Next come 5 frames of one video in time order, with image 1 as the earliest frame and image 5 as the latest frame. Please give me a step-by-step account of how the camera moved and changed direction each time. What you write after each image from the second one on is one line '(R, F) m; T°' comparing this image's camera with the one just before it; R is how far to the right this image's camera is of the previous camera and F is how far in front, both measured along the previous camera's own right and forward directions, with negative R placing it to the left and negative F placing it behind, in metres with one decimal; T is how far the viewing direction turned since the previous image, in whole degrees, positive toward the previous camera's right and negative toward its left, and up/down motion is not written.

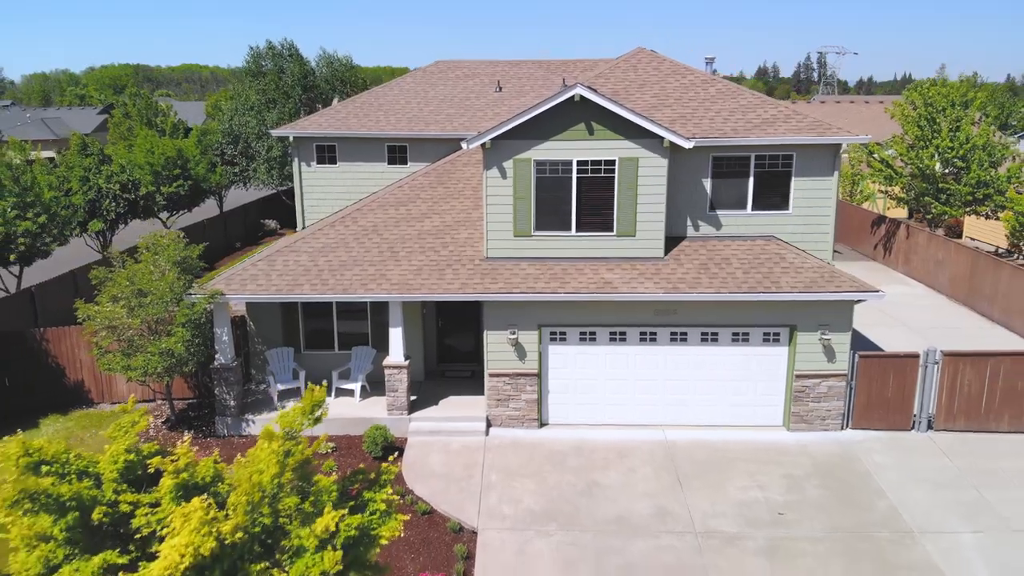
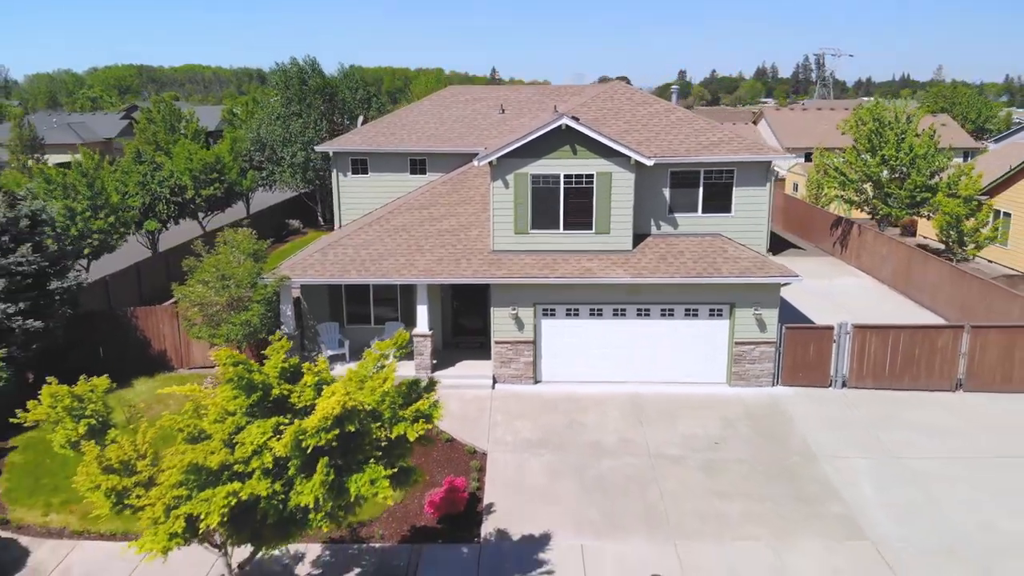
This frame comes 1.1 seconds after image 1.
(0.0, -2.7) m; 0°
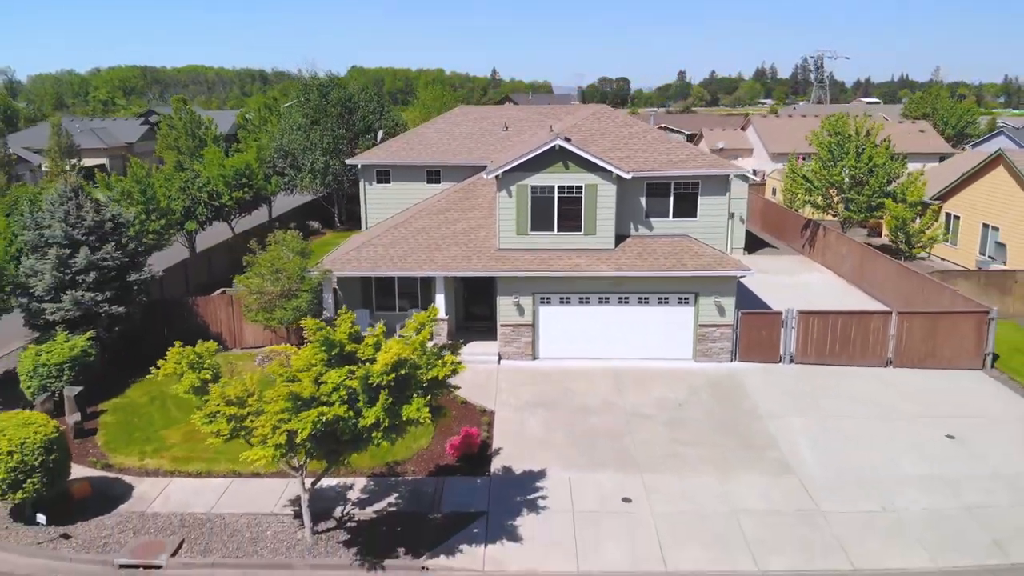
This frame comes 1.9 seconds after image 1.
(0.0, -2.6) m; 0°
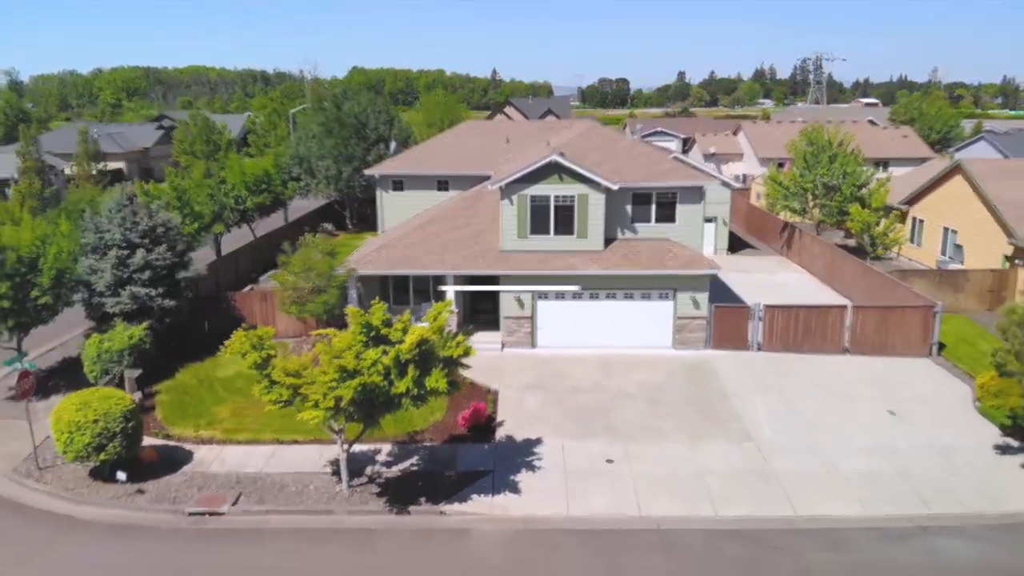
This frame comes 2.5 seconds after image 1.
(0.0, -2.2) m; 0°
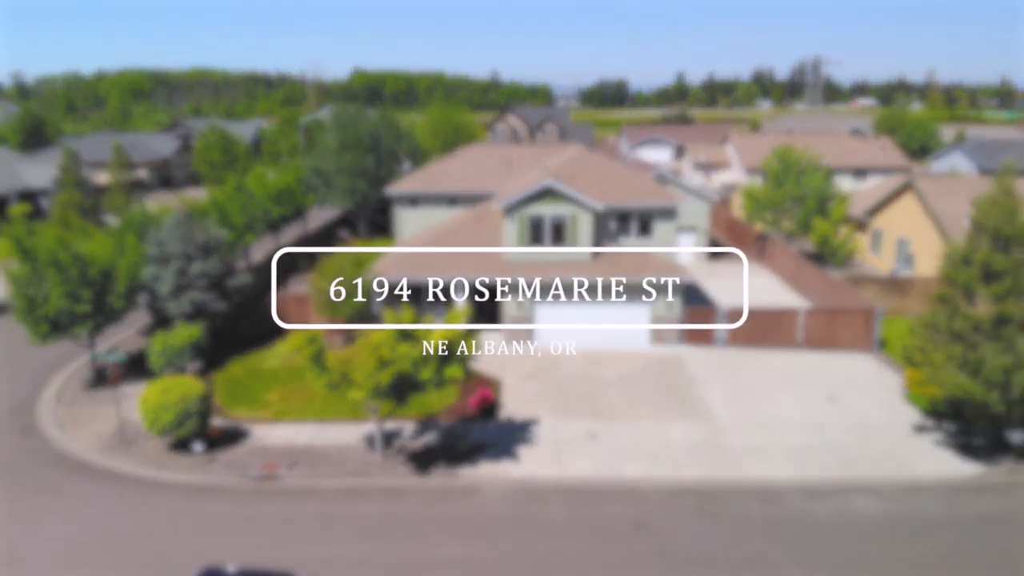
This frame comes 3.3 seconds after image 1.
(0.0, -3.0) m; 0°
